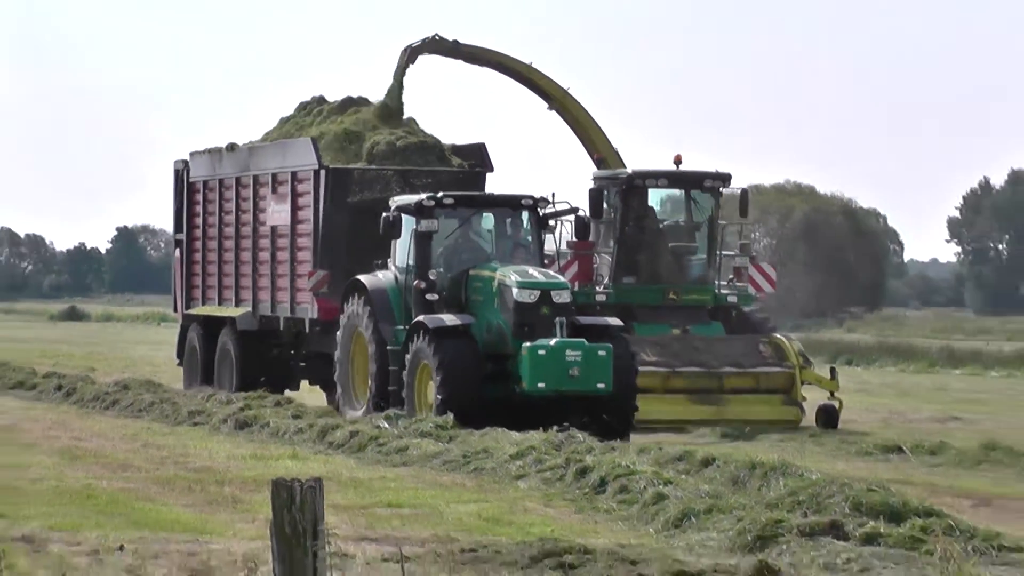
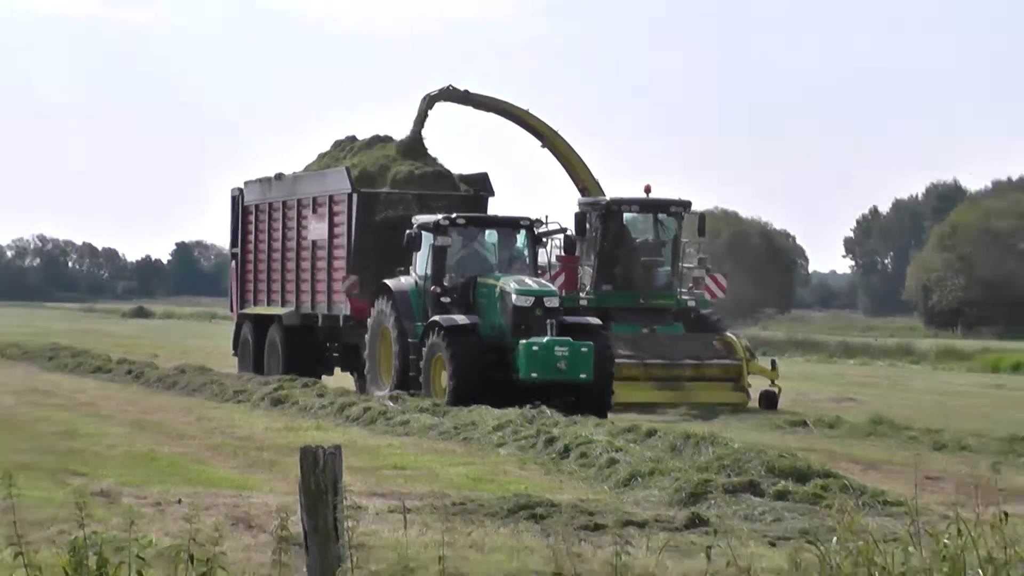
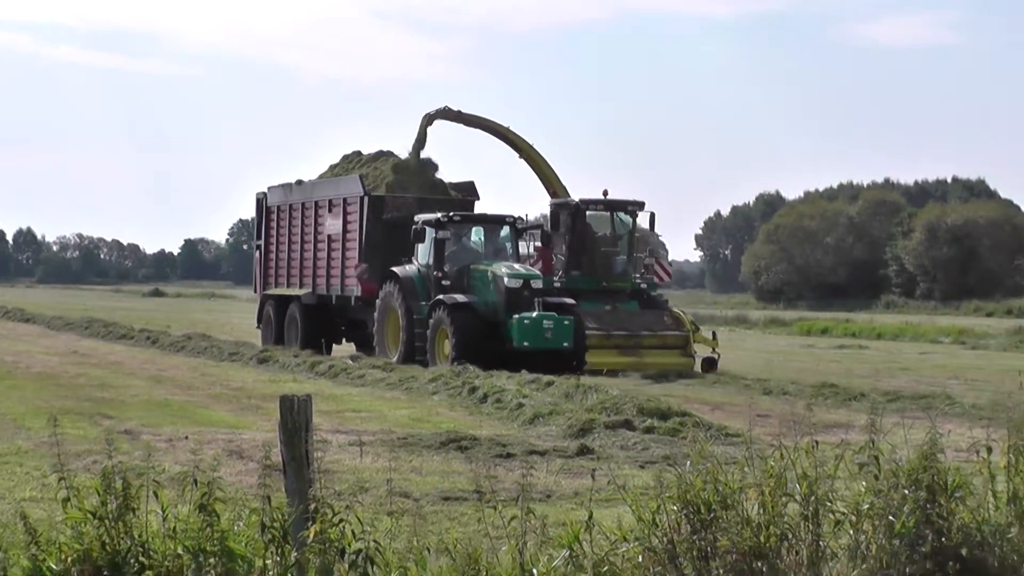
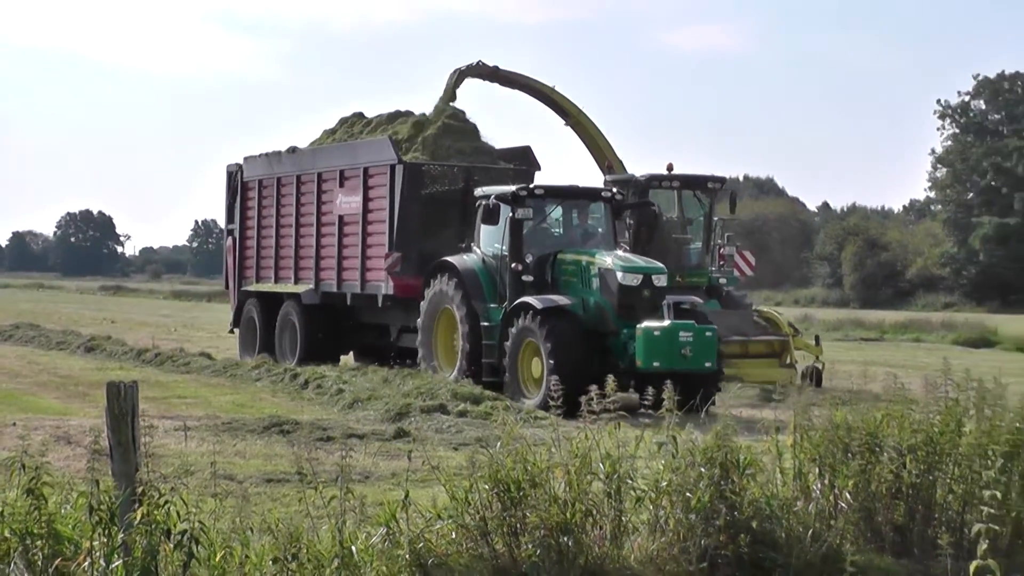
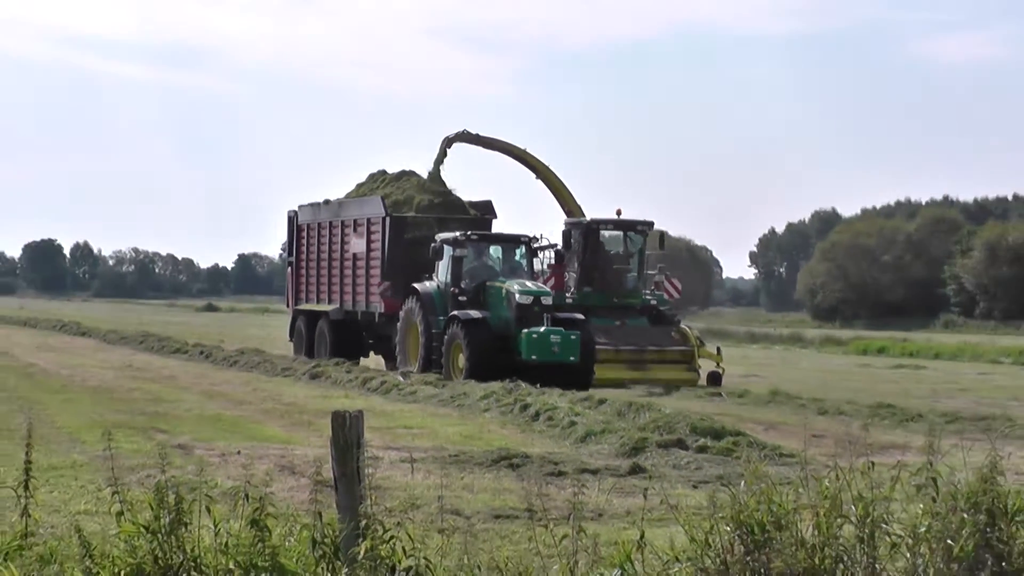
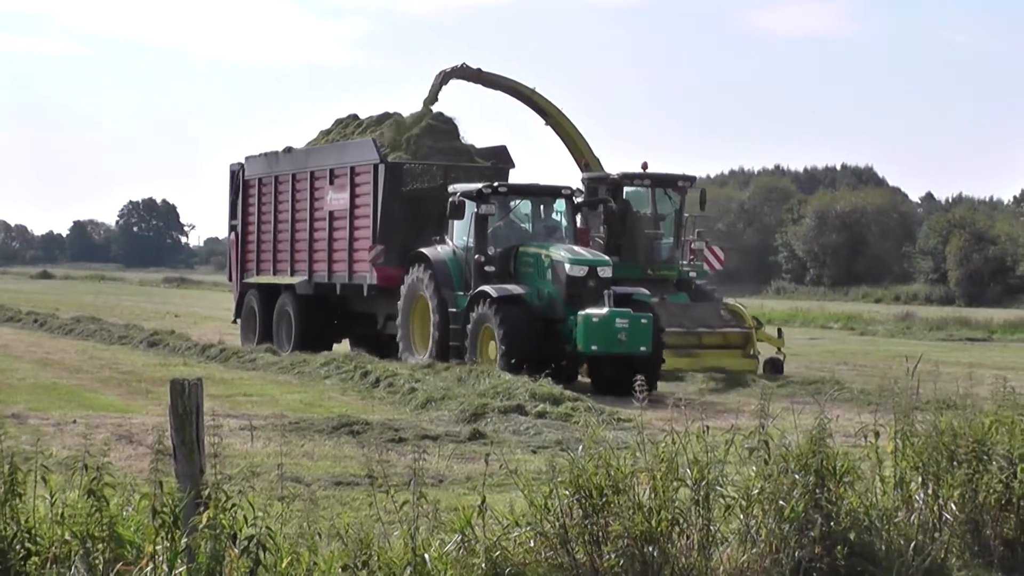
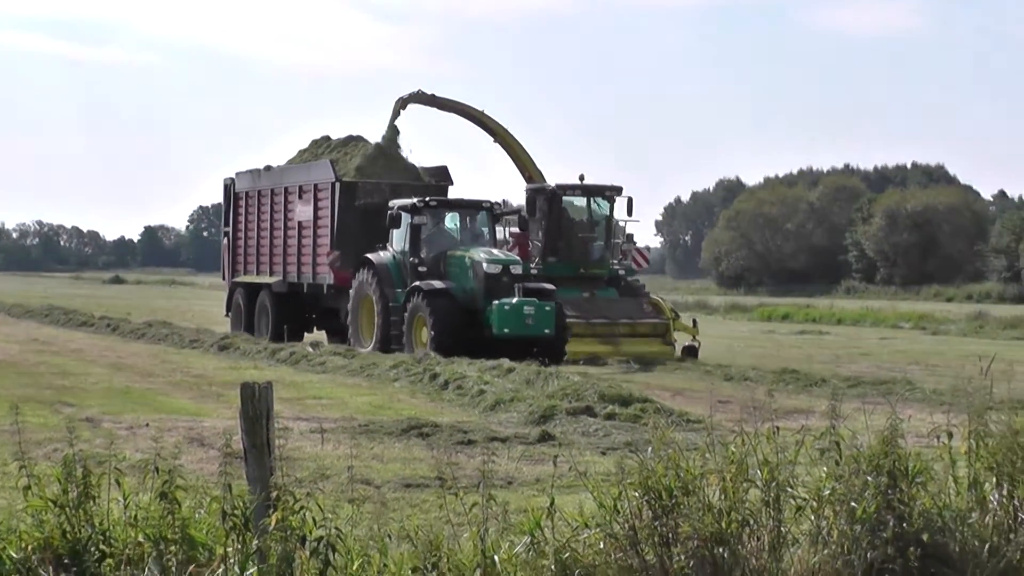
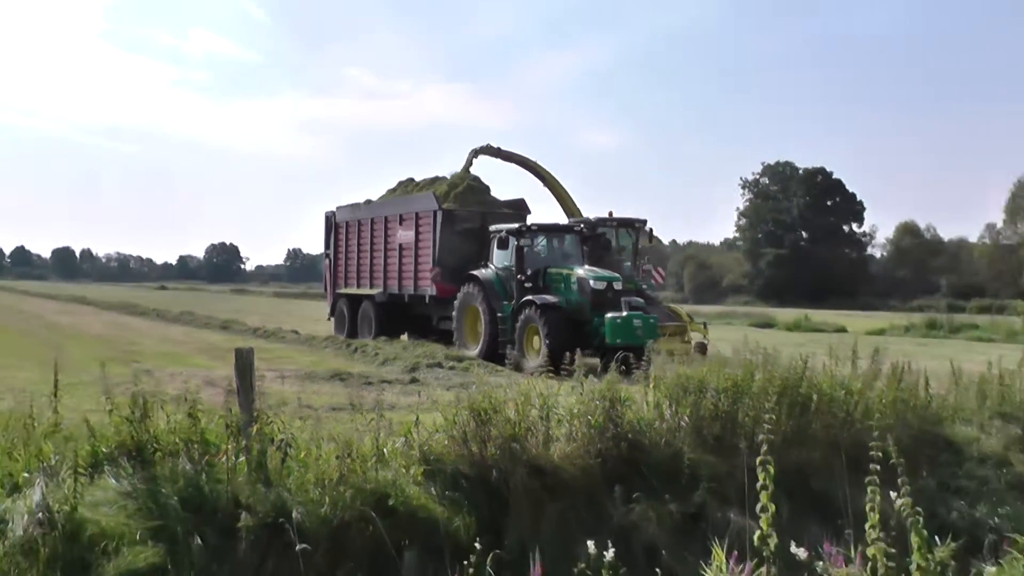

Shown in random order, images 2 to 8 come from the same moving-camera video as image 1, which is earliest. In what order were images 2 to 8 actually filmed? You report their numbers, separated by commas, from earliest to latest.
2, 5, 3, 7, 6, 4, 8
